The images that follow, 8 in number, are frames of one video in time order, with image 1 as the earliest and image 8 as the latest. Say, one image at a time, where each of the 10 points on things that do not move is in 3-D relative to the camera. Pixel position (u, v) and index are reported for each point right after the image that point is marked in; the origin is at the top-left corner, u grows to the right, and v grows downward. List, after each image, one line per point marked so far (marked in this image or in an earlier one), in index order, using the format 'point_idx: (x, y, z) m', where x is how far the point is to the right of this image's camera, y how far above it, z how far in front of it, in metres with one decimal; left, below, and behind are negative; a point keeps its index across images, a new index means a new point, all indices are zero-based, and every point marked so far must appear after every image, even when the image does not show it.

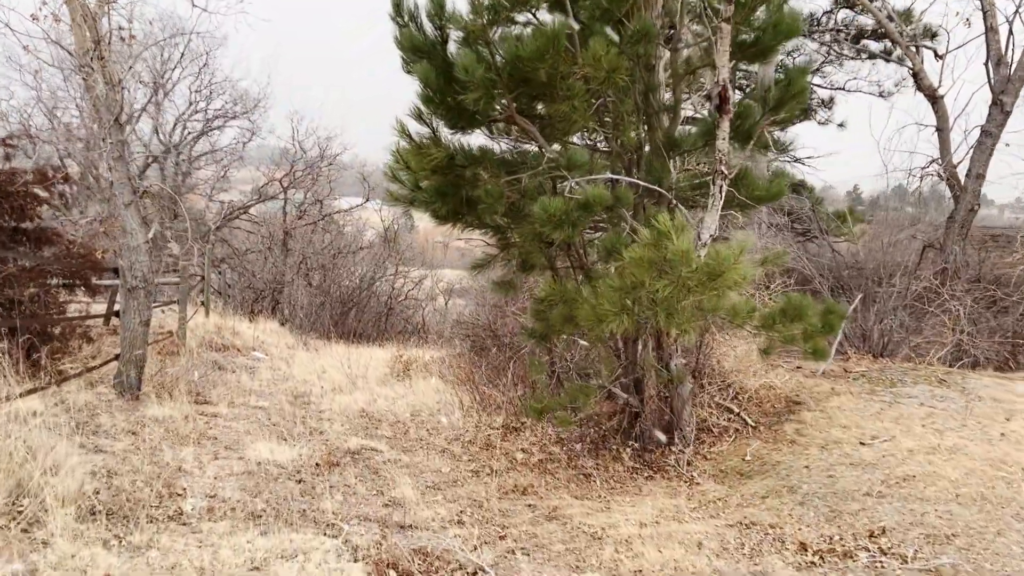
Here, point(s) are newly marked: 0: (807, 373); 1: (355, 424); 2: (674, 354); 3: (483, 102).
0: (+2.3, -0.7, +6.6) m
1: (-1.4, -1.2, +7.4) m
2: (+1.1, -0.4, +5.6) m
3: (-0.2, +1.0, +4.6) m
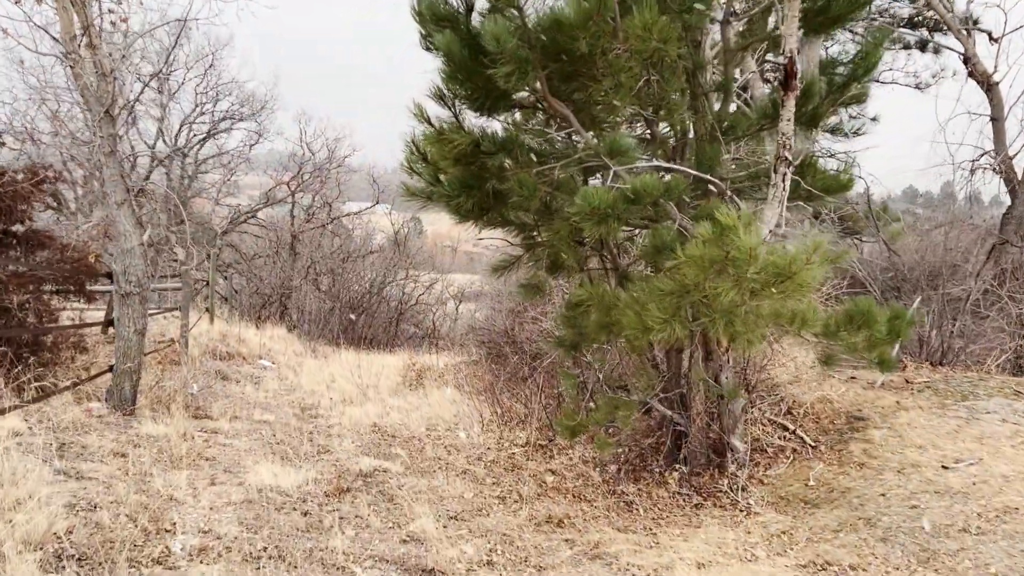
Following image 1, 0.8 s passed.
0: (+2.5, -0.7, +6.0) m
1: (-1.2, -1.2, +6.8) m
2: (+1.3, -0.5, +4.9) m
3: (0.0, +1.0, +4.0) m
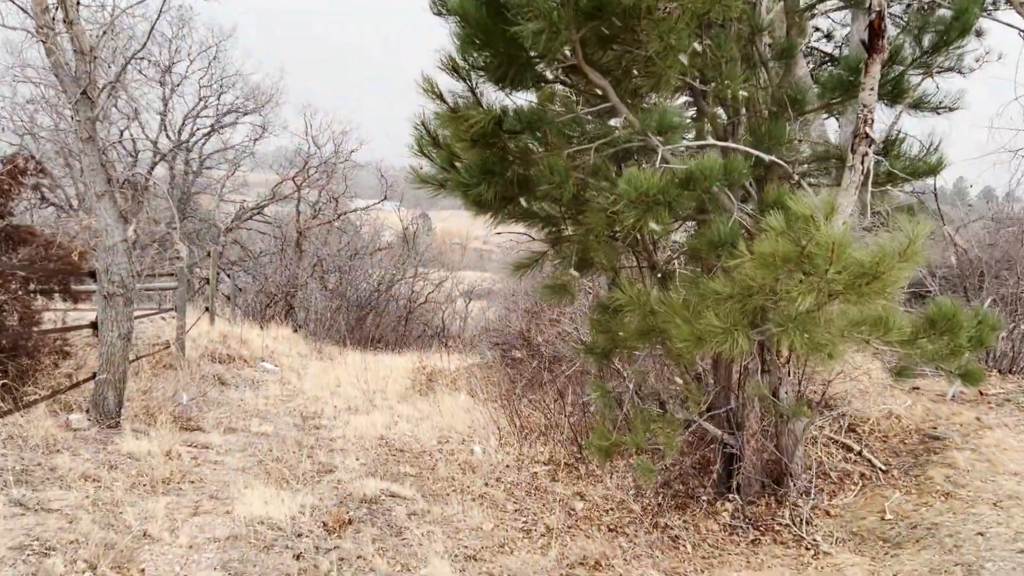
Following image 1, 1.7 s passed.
0: (+2.7, -0.7, +5.3) m
1: (-1.0, -1.2, +6.2) m
2: (+1.4, -0.5, +4.3) m
3: (+0.1, +1.0, +3.4) m
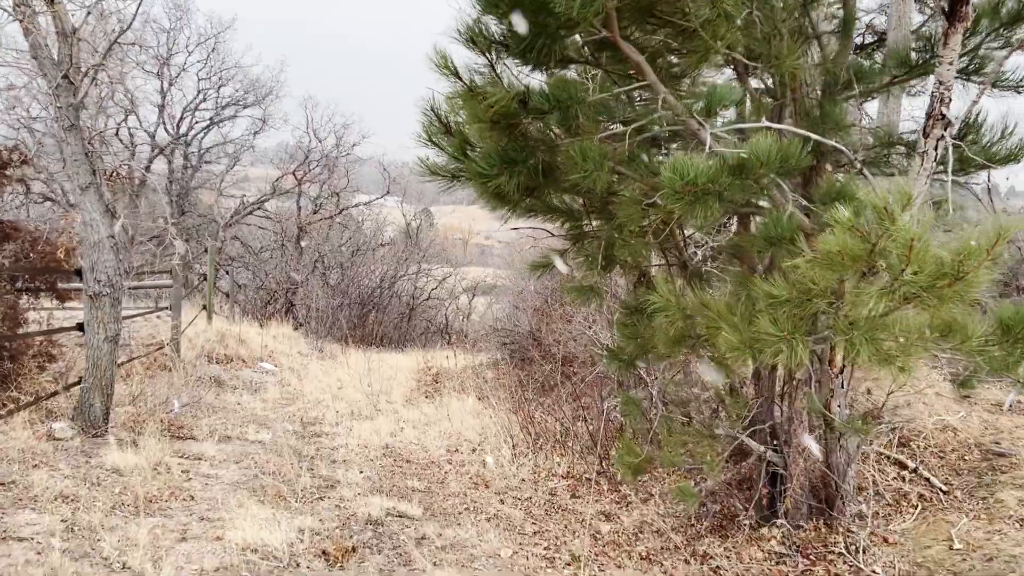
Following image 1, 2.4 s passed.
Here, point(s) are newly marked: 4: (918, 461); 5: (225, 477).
0: (+2.8, -0.7, +4.9) m
1: (-0.9, -1.2, +5.7) m
2: (+1.5, -0.5, +3.8) m
3: (+0.2, +1.0, +2.9) m
4: (+2.1, -0.9, +4.4) m
5: (-1.8, -1.2, +5.3) m
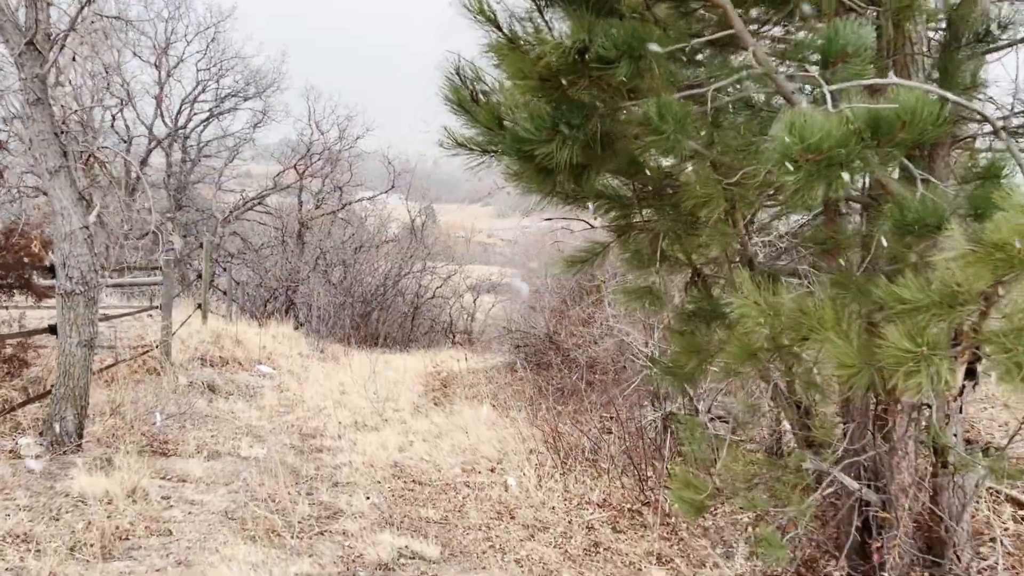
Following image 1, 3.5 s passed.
0: (+2.9, -0.7, +4.2) m
1: (-0.7, -1.2, +5.0) m
2: (+1.7, -0.5, +3.1) m
3: (+0.4, +1.0, +2.2) m
4: (+2.3, -0.9, +3.6) m
5: (-1.6, -1.2, +4.6) m
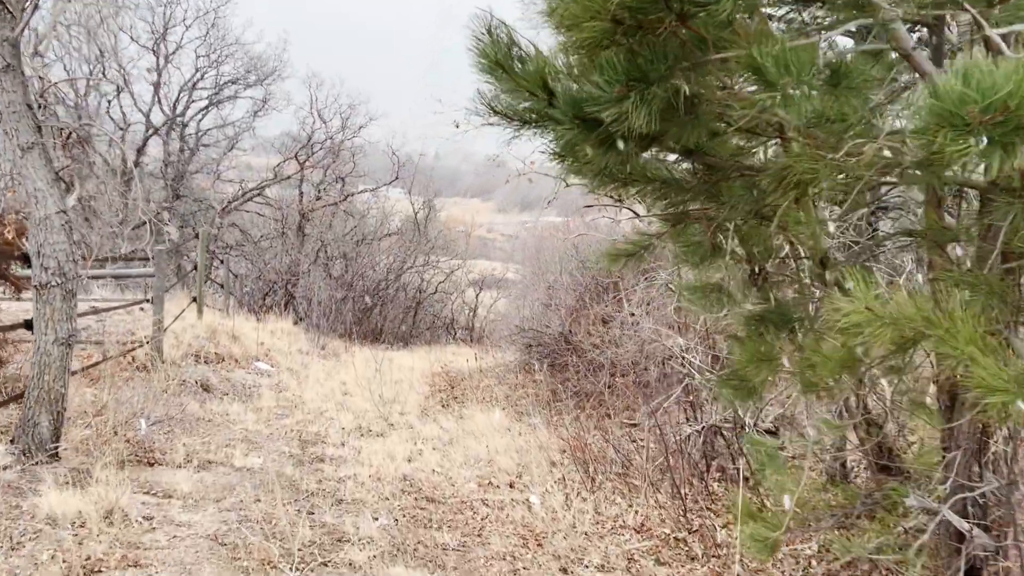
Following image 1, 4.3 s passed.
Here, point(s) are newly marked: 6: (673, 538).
0: (+3.1, -0.7, +3.6) m
1: (-0.6, -1.2, +4.5) m
2: (+1.8, -0.5, +2.6) m
3: (+0.6, +1.0, +1.7) m
4: (+2.4, -0.9, +3.1) m
5: (-1.5, -1.1, +4.0) m
6: (+0.8, -1.2, +4.1) m
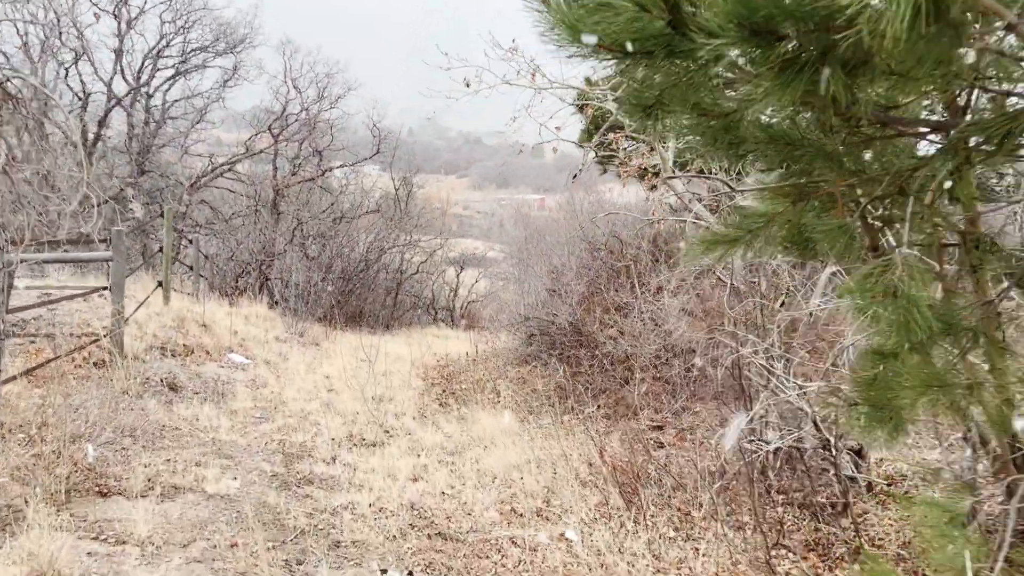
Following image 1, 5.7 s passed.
0: (+3.3, -0.7, +2.9) m
1: (-0.4, -1.2, +3.6) m
2: (+2.0, -0.5, +1.8) m
3: (+0.8, +0.9, +0.8) m
4: (+2.6, -0.9, +2.3) m
5: (-1.3, -1.1, +3.1) m
6: (+0.9, -1.2, +3.3) m
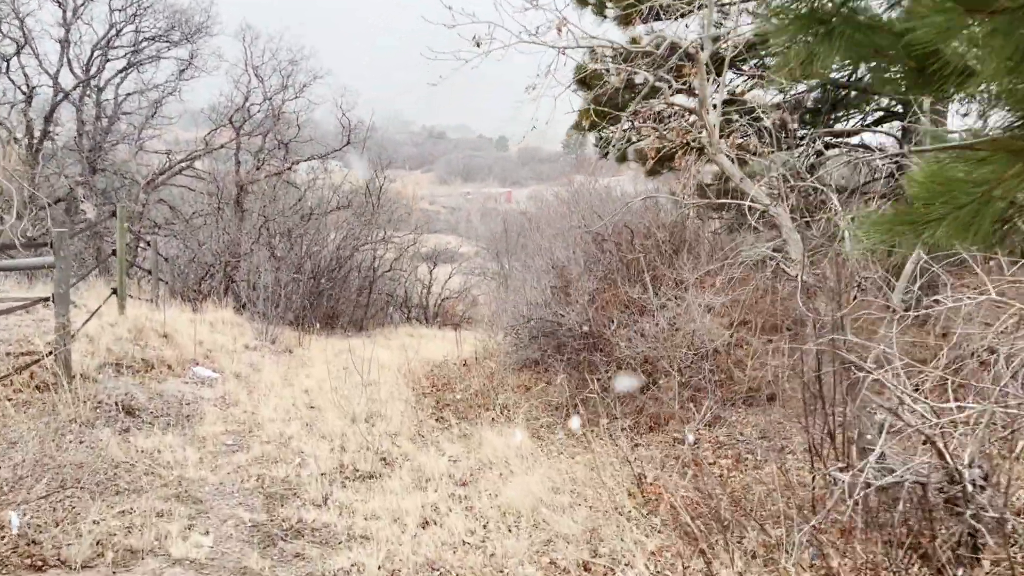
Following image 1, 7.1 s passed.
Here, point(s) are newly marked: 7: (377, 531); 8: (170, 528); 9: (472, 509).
0: (+3.5, -0.6, +2.1) m
1: (-0.2, -1.2, +2.8) m
2: (+2.3, -0.5, +1.0) m
3: (+1.1, +0.9, -0.1) m
4: (+2.9, -0.9, +1.6) m
5: (-1.1, -1.2, +2.2) m
6: (+1.2, -1.2, +2.5) m
7: (-0.6, -1.1, +3.9) m
8: (-1.6, -1.1, +3.8) m
9: (-0.2, -1.1, +4.3) m
